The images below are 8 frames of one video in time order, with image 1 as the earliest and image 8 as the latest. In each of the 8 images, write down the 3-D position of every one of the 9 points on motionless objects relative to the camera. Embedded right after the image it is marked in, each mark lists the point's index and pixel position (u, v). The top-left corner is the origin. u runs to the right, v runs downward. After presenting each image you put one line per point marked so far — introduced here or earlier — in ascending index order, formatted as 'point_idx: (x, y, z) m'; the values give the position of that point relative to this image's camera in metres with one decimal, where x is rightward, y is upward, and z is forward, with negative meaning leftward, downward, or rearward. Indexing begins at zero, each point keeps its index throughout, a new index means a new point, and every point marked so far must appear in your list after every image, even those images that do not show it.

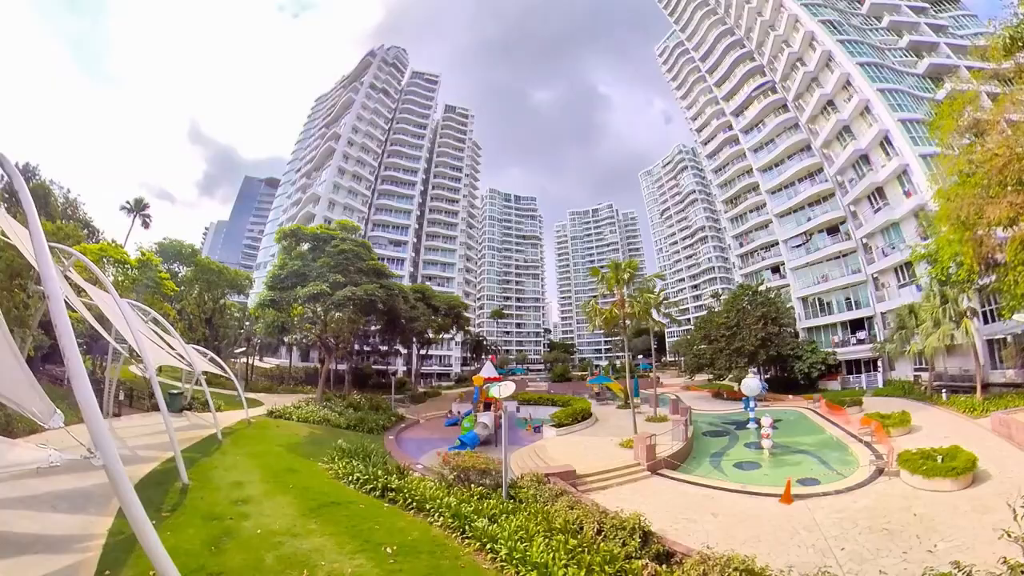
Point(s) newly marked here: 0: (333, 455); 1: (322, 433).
0: (-4.2, -4.0, +13.2) m
1: (-6.1, -4.7, +17.7) m
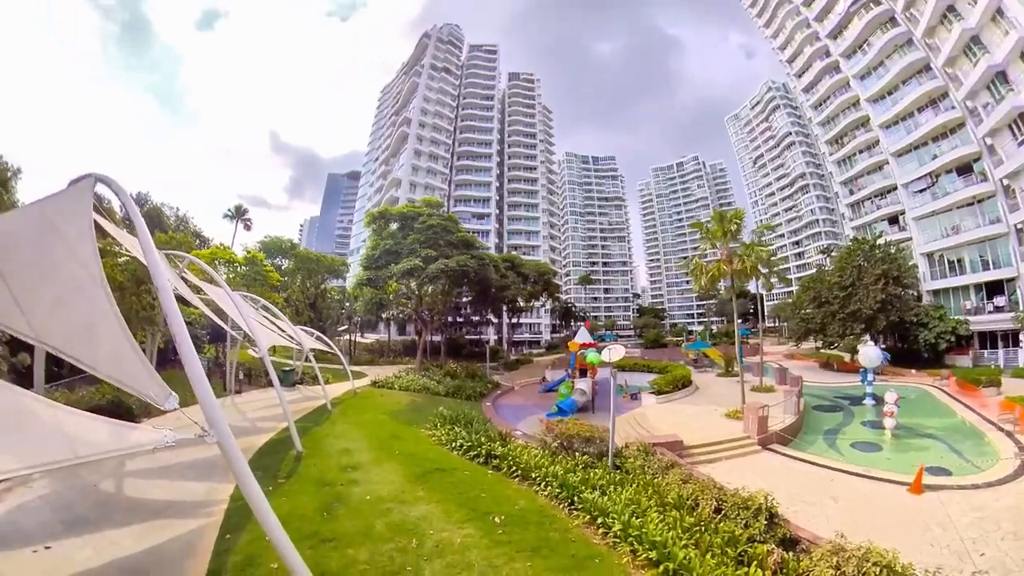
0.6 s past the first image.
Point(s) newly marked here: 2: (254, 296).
0: (-1.8, -3.3, +13.6) m
1: (-3.0, -3.8, +18.3) m
2: (-8.6, 0.0, +18.1) m
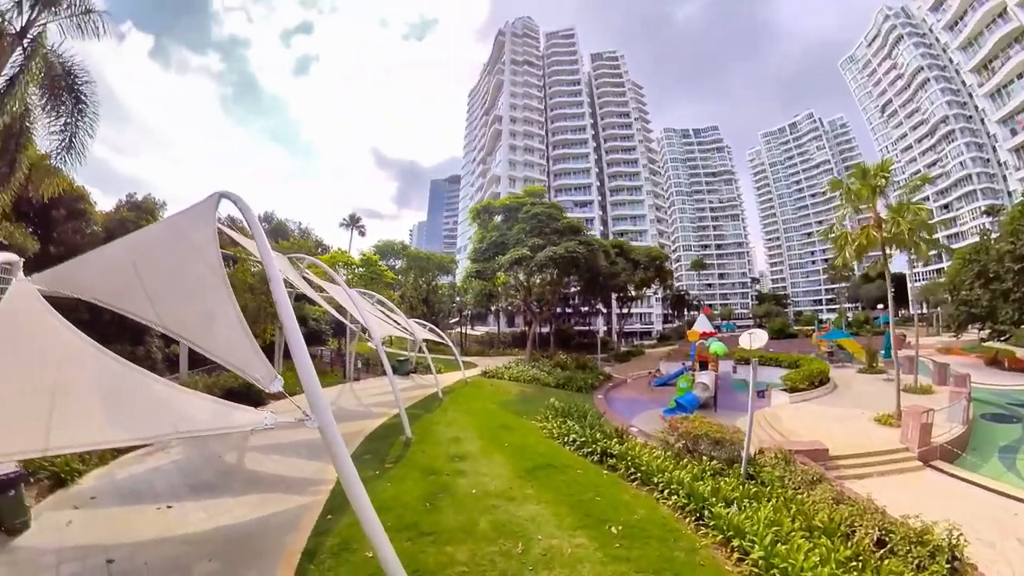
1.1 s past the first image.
0: (+0.9, -3.1, +13.3) m
1: (+0.7, -3.5, +18.2) m
2: (-4.9, +0.1, +19.0) m
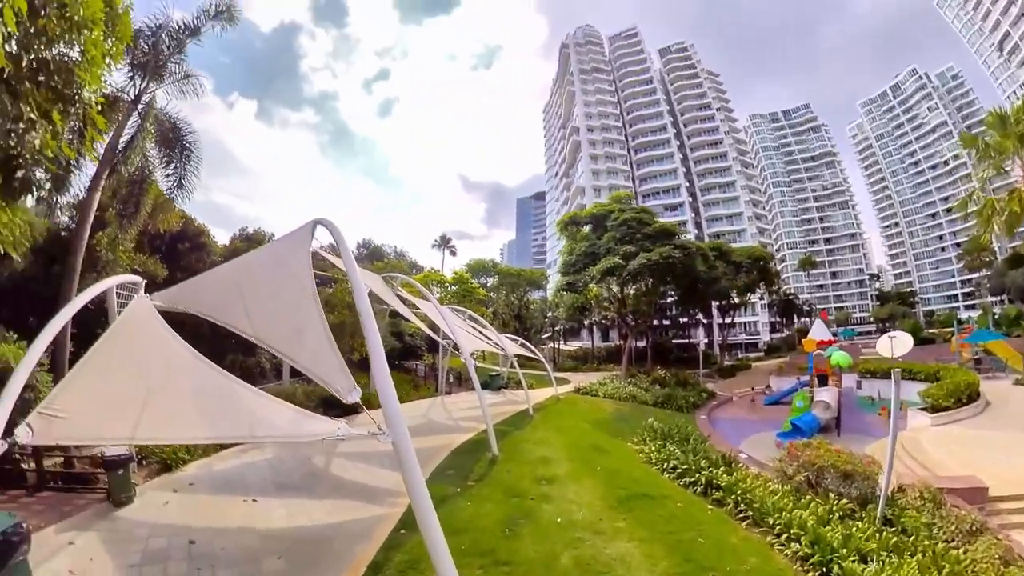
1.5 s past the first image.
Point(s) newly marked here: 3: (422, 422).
0: (+3.1, -3.4, +12.6) m
1: (+3.8, -3.9, +17.5) m
2: (-1.8, -0.6, +19.3) m
3: (-2.9, -3.9, +16.1) m
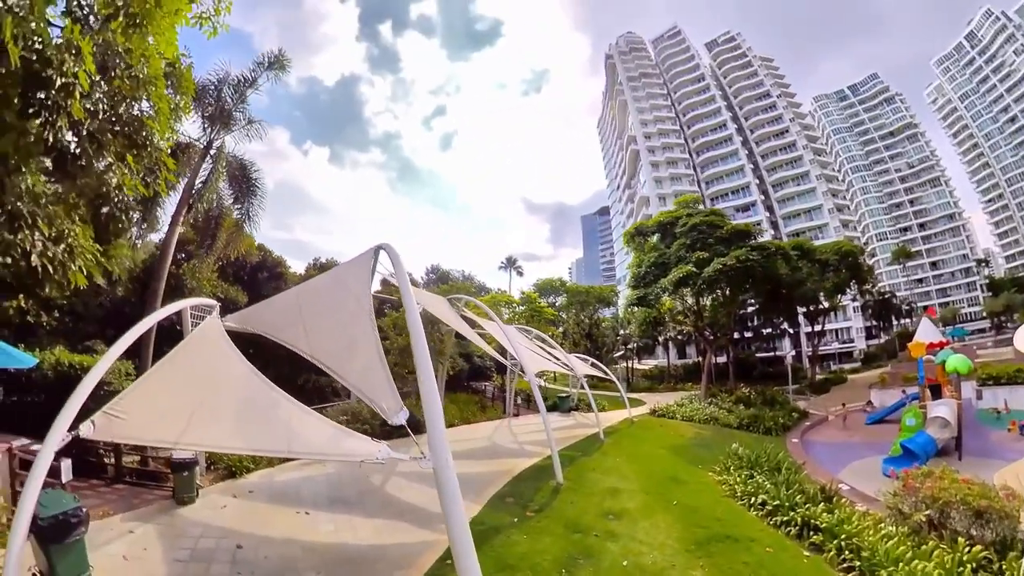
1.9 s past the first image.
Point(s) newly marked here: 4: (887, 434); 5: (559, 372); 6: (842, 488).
0: (+4.5, -3.7, +11.5) m
1: (+5.9, -4.3, +16.2) m
2: (+0.4, -1.4, +18.8) m
3: (-0.9, -4.6, +15.7) m
4: (+12.2, -4.7, +17.8) m
5: (+1.4, -2.6, +17.0) m
6: (+6.2, -3.8, +10.4) m
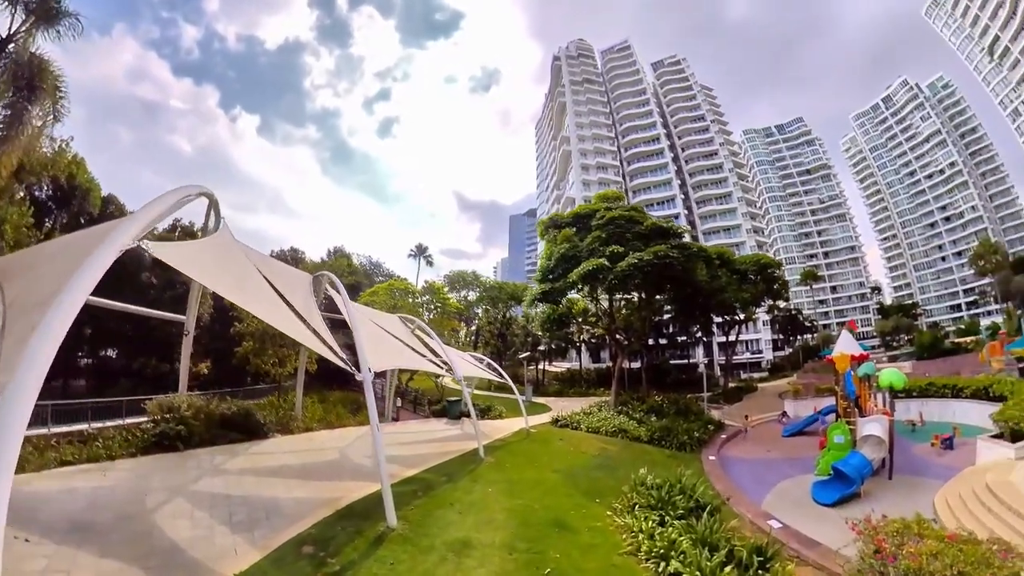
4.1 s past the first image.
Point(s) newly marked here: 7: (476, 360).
0: (+1.9, -3.3, +8.6) m
1: (+2.6, -4.0, +13.4) m
2: (-3.1, -0.8, +15.4) m
3: (-4.1, -3.9, +12.1) m
4: (+8.6, -4.7, +15.9) m
5: (-1.9, -2.1, +13.7) m
6: (+3.7, -3.5, +7.8) m
7: (-1.2, -2.3, +17.9) m
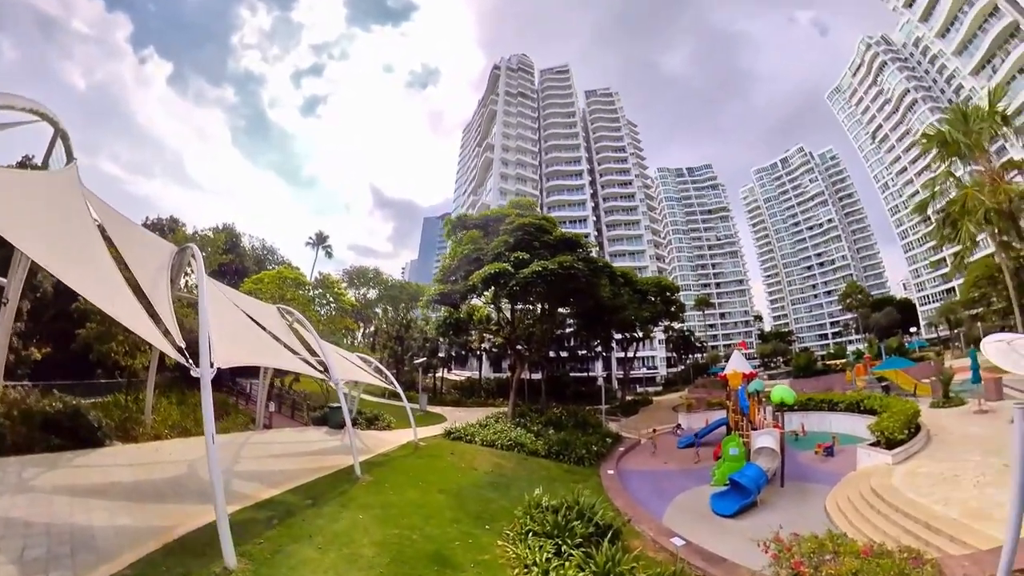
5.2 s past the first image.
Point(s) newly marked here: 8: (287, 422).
0: (+0.2, -3.3, +7.7) m
1: (0.0, -4.1, +12.5) m
2: (-5.7, -0.5, +13.5) m
3: (-6.3, -3.6, +10.1) m
4: (+5.5, -5.2, +15.9) m
5: (-4.3, -1.9, +12.0) m
6: (+2.1, -3.6, +7.2) m
7: (-4.4, -2.2, +16.3) m
8: (-7.1, -4.4, +17.6) m
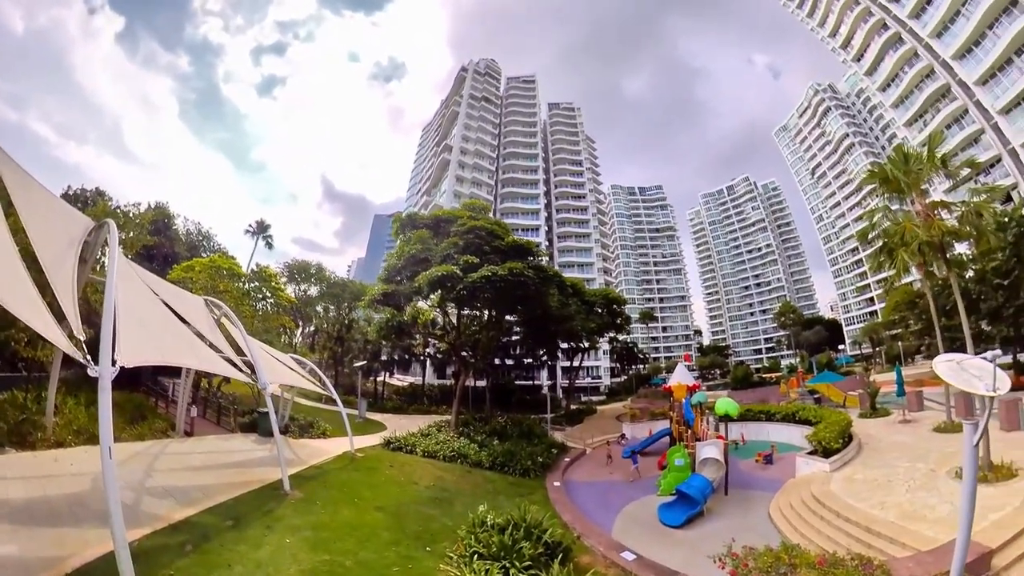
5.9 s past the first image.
0: (-0.5, -3.4, +7.2) m
1: (-1.3, -4.2, +12.0) m
2: (-6.9, -0.4, +12.5) m
3: (-7.3, -3.4, +8.9) m
4: (+3.8, -5.5, +15.9) m
5: (-5.4, -1.8, +11.1) m
6: (+1.4, -3.8, +6.9) m
7: (-5.9, -2.2, +15.4) m
8: (-8.8, -4.3, +16.4) m
